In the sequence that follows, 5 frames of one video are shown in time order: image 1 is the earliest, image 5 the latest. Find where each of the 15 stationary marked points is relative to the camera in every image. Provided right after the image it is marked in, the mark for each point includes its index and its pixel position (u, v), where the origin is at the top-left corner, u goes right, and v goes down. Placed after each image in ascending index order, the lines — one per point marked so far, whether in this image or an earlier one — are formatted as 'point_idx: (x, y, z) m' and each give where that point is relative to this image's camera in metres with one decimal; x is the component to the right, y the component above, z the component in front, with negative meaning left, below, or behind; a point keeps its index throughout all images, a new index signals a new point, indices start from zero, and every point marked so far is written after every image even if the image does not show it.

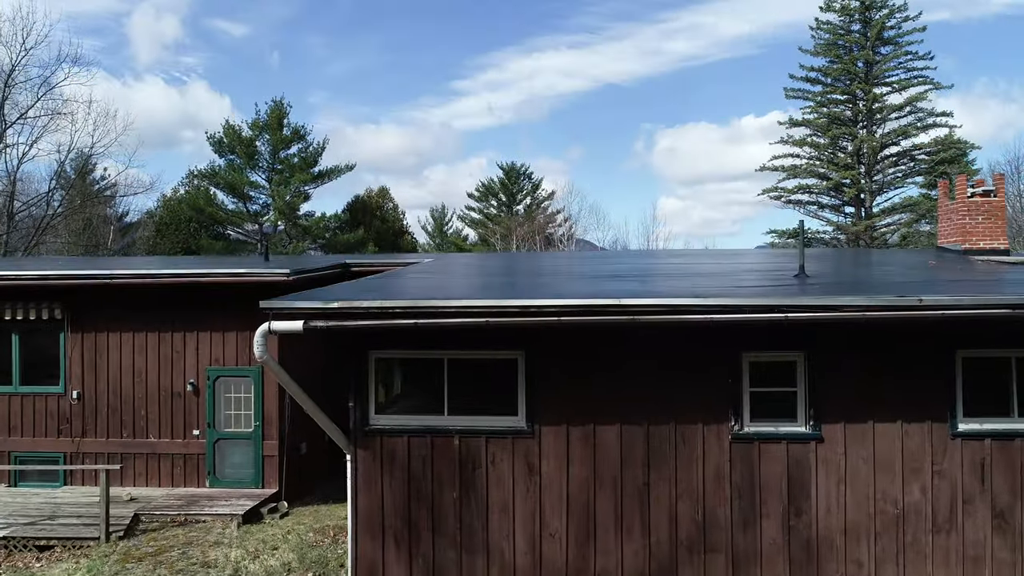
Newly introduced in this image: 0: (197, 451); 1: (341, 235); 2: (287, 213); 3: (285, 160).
0: (-2.6, -1.3, +5.4) m
1: (-4.3, +1.4, +16.6) m
2: (-5.4, +1.8, +15.6) m
3: (-5.8, +3.3, +16.8) m
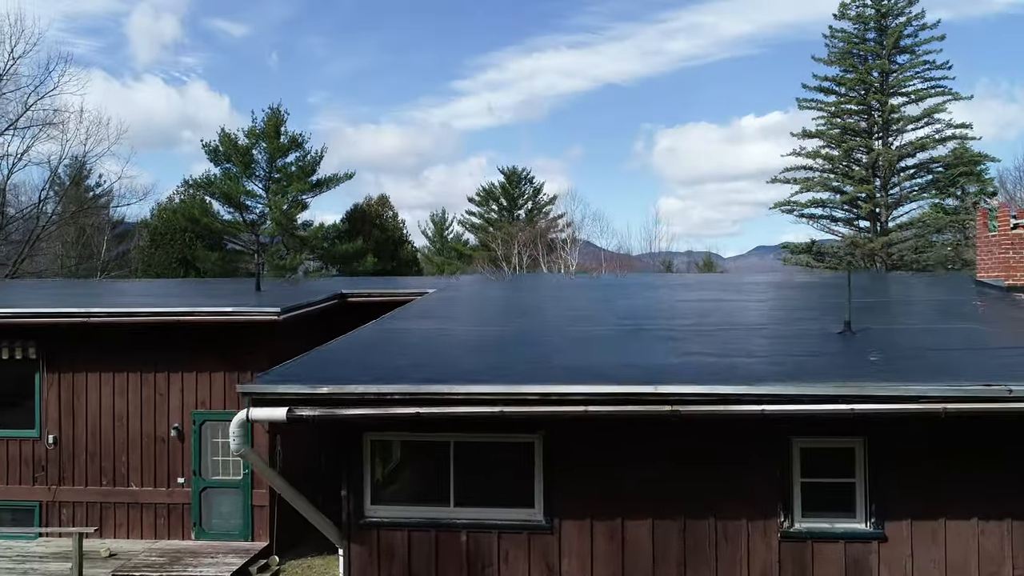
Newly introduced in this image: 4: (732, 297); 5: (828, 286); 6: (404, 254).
0: (-2.5, -1.6, +5.0) m
1: (-4.3, +1.1, +16.2) m
2: (-5.3, +1.5, +15.2) m
3: (-5.7, +3.0, +16.4) m
4: (+1.7, -0.1, +4.9) m
5: (+2.7, 0.0, +5.6) m
6: (-3.0, +0.9, +18.3) m
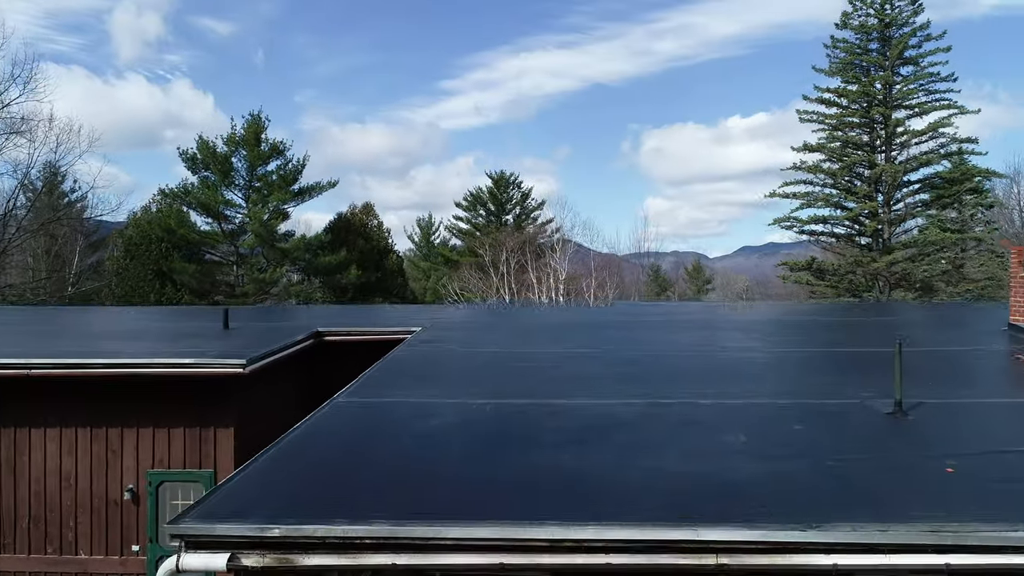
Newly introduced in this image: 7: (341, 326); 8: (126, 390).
0: (-2.6, -2.0, +4.5) m
1: (-4.6, +0.8, +15.6) m
2: (-5.6, +1.2, +14.6) m
3: (-6.0, +2.7, +15.8) m
4: (+1.6, -0.4, +4.5) m
5: (+2.7, -0.3, +5.2) m
6: (-3.3, +0.6, +17.7) m
7: (-1.4, -0.3, +5.5) m
8: (-2.6, -0.7, +4.4) m
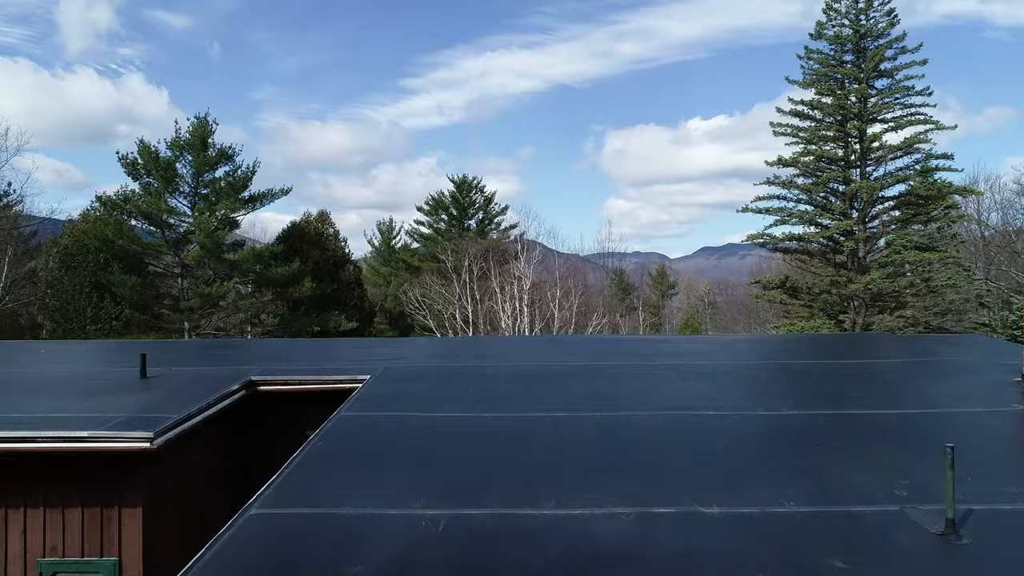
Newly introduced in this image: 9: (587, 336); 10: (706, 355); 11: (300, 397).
0: (-2.8, -2.3, +3.7) m
1: (-5.4, +0.5, +14.8) m
2: (-6.4, +0.9, +13.7) m
3: (-6.9, +2.4, +14.9) m
4: (+1.4, -0.7, +3.9) m
5: (+2.4, -0.6, +4.8) m
6: (-4.3, +0.3, +16.9) m
7: (-1.7, -0.6, +4.8) m
8: (-2.9, -1.0, +3.7) m
9: (+0.7, -0.5, +6.0) m
10: (+1.5, -0.5, +5.1) m
11: (-1.6, -0.8, +4.8) m
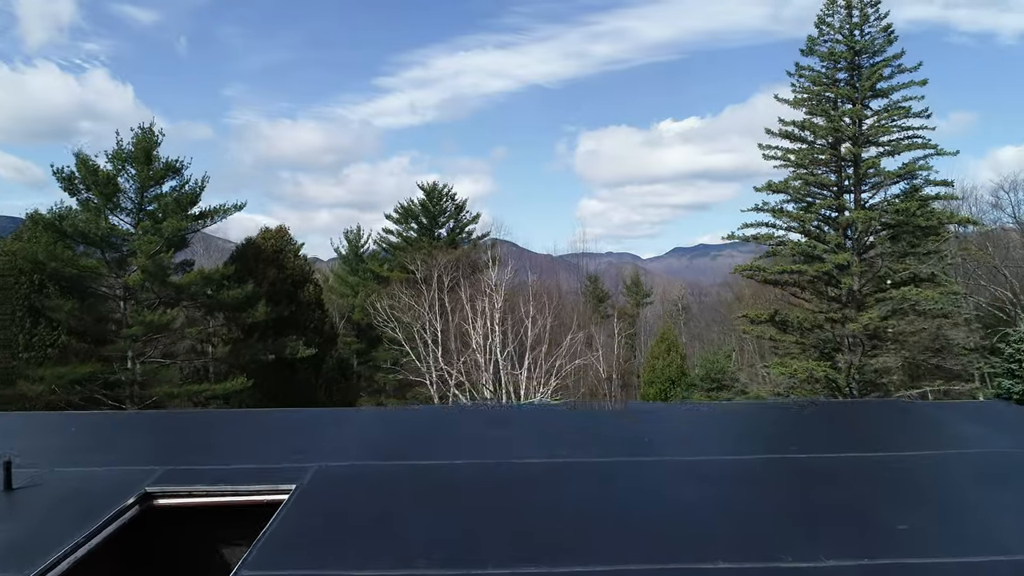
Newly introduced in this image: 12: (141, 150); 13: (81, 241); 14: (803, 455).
0: (-3.0, -2.8, +2.8) m
1: (-6.0, -0.1, +13.7) m
2: (-7.0, +0.4, +12.6) m
3: (-7.5, +1.9, +13.7) m
4: (+1.2, -1.2, +3.1) m
5: (+2.2, -1.1, +4.0) m
6: (-5.0, -0.2, +15.9) m
7: (-1.9, -1.1, +3.9) m
8: (-3.0, -1.5, +2.7) m
9: (+0.4, -1.0, +5.2) m
10: (+1.3, -1.0, +4.3) m
11: (-1.8, -1.3, +3.8) m
12: (-7.8, +2.9, +13.6) m
13: (-9.0, +1.1, +13.5) m
14: (+1.8, -1.1, +3.9) m
